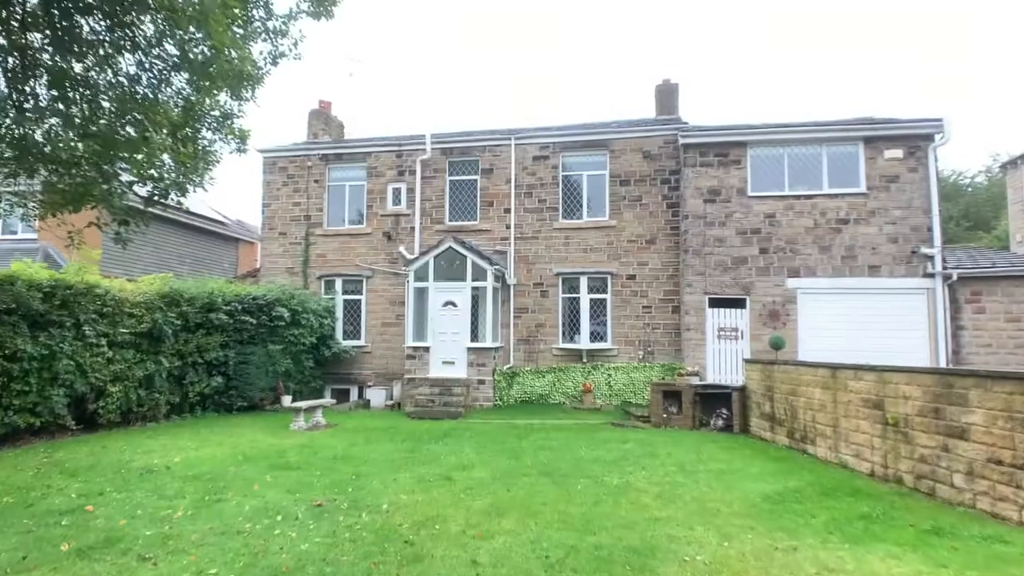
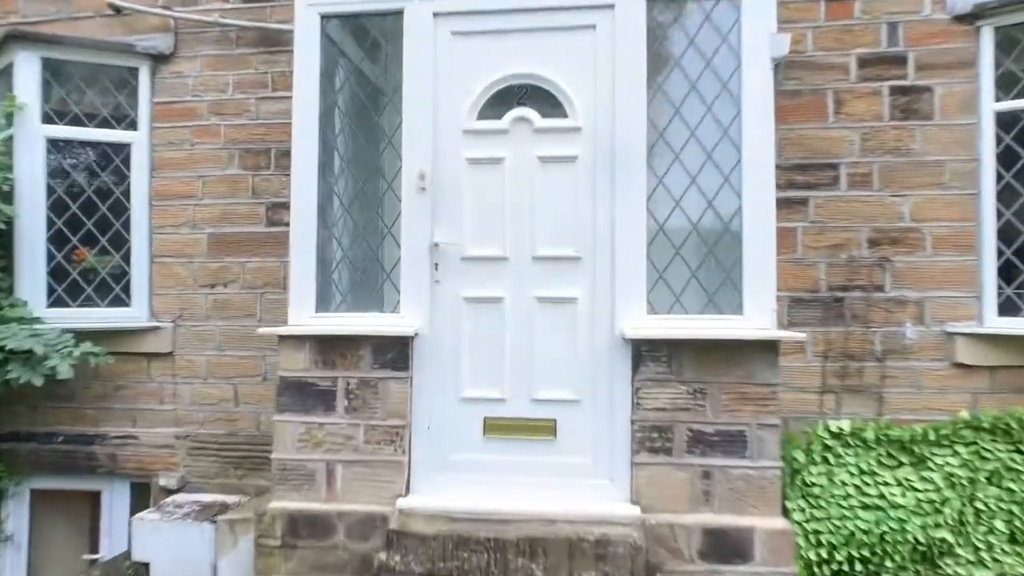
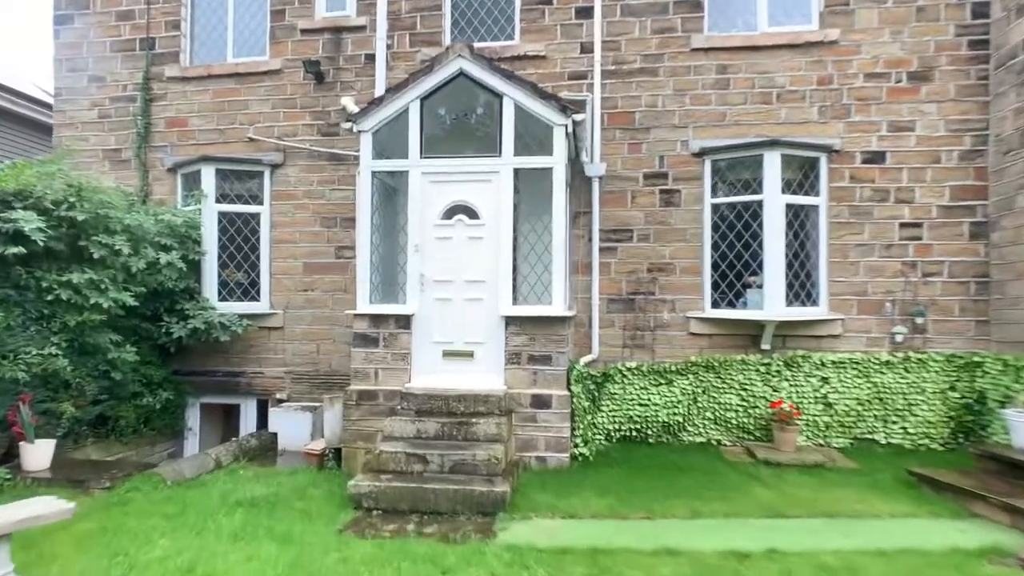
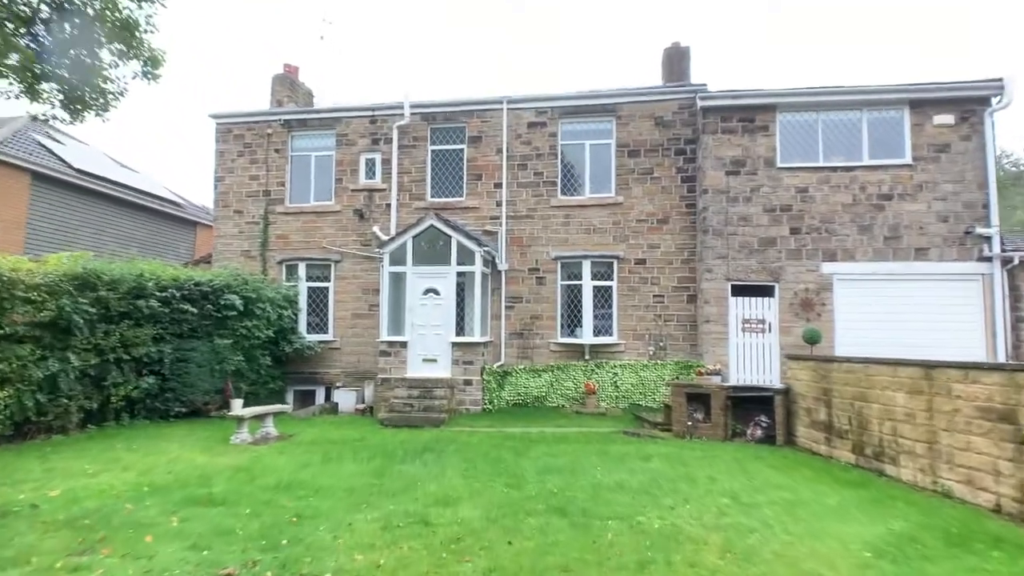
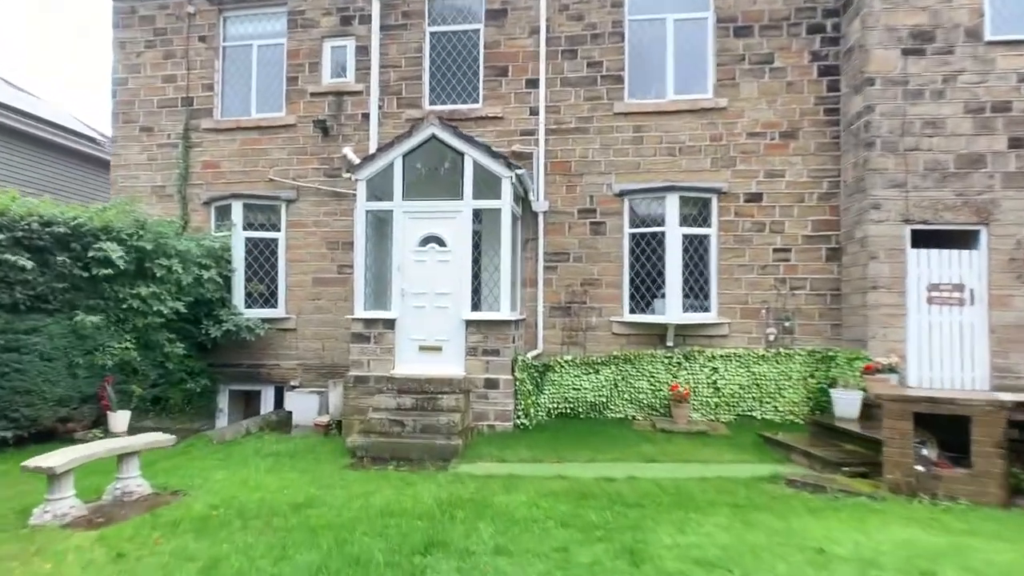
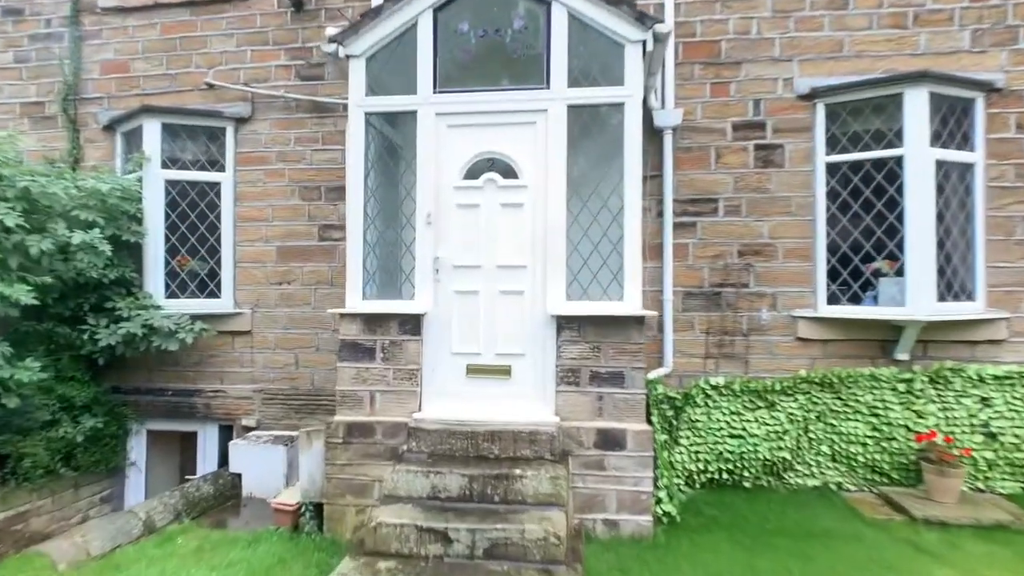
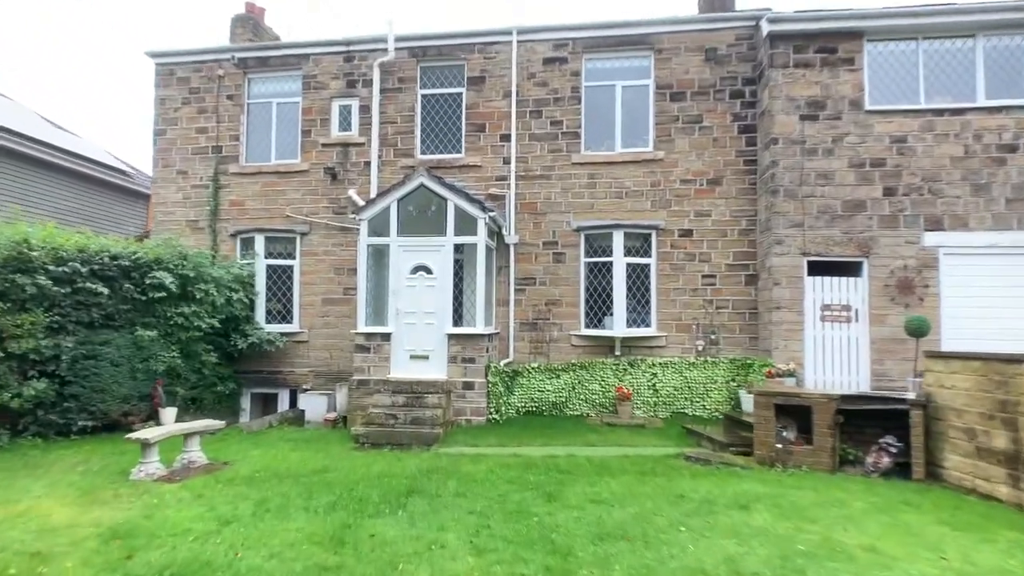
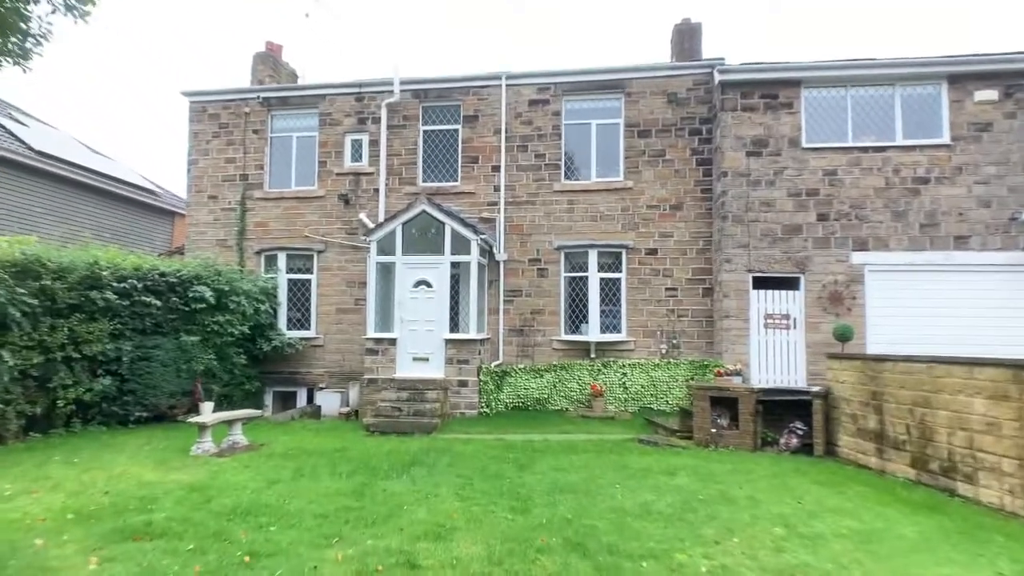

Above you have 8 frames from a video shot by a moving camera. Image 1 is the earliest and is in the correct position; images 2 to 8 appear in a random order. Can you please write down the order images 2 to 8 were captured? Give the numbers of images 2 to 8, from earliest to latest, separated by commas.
4, 8, 7, 5, 3, 6, 2
